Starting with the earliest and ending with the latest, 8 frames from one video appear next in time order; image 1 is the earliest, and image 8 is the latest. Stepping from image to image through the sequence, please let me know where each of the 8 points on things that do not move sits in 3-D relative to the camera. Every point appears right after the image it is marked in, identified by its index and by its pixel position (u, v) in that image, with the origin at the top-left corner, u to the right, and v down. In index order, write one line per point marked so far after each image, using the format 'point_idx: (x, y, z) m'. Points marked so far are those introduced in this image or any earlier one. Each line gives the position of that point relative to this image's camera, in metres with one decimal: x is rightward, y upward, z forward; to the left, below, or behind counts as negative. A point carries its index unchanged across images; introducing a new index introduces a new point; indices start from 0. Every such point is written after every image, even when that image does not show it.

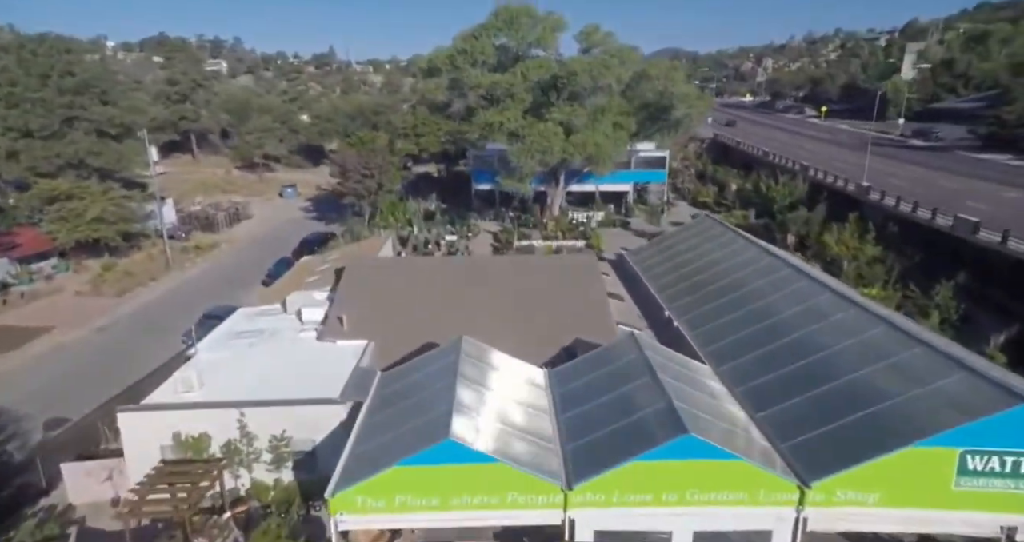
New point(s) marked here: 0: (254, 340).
0: (-6.4, -1.7, +16.0) m
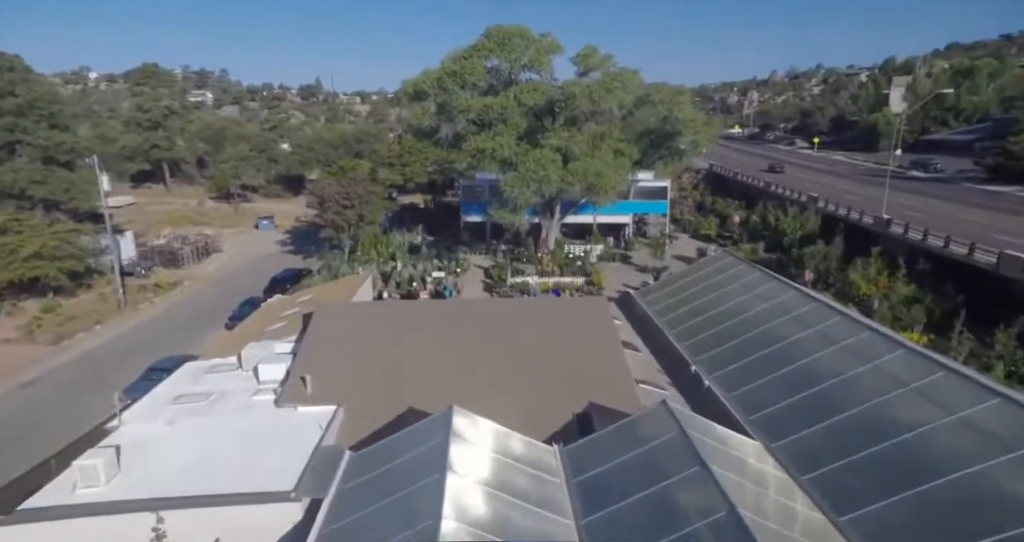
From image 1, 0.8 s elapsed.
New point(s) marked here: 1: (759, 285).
0: (-6.4, -2.7, +13.1) m
1: (+7.0, -0.4, +18.5) m
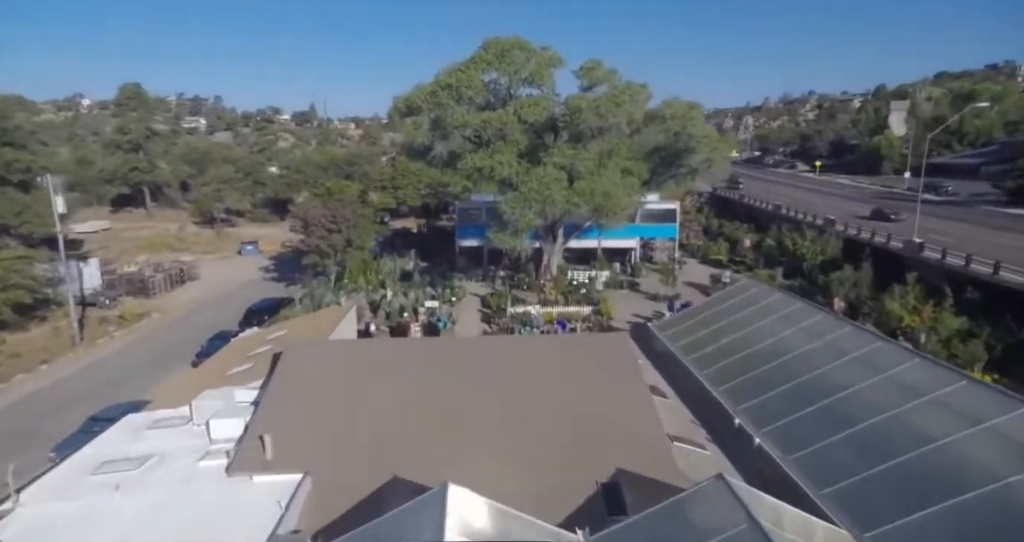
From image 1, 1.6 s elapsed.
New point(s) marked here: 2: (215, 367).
0: (-6.2, -3.3, +10.5) m
1: (+7.1, -1.1, +16.0) m
2: (-7.8, -2.5, +17.1) m
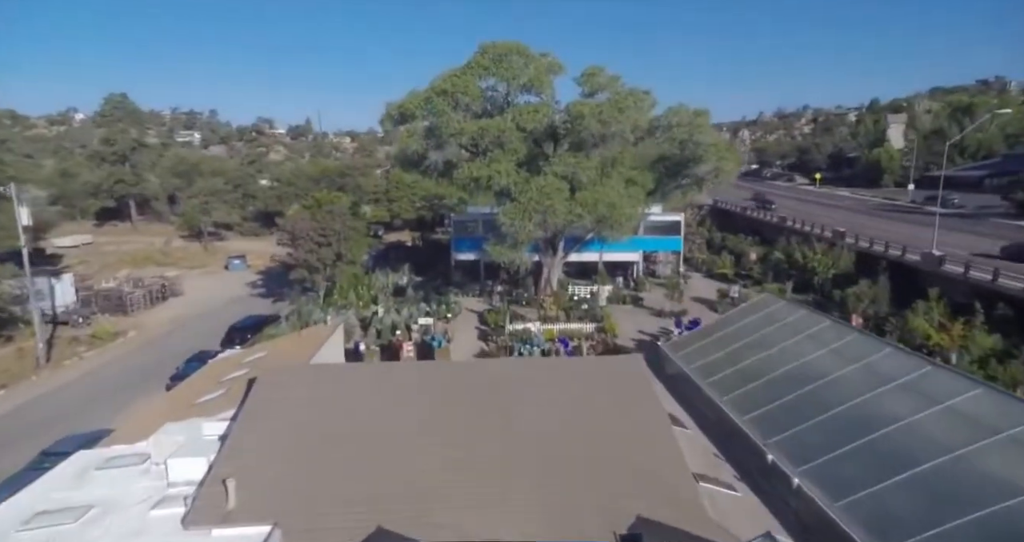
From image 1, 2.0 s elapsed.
0: (-6.2, -3.5, +8.9) m
1: (+7.1, -1.5, +14.6) m
2: (-7.8, -2.9, +15.6) m
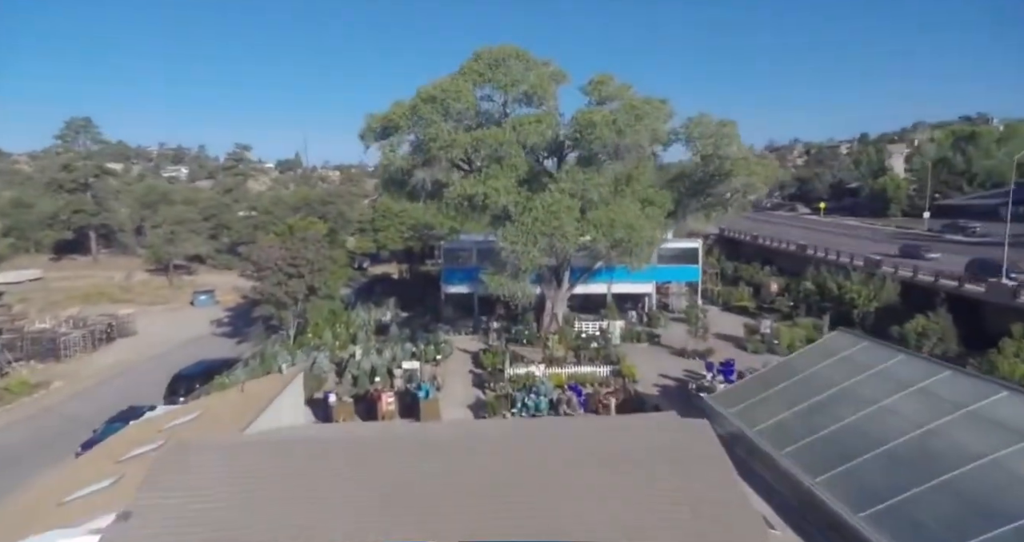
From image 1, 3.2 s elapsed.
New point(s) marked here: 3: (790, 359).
0: (-5.9, -3.8, +4.9) m
1: (+7.3, -2.0, +10.9) m
2: (-7.6, -3.6, +11.5) m
3: (+6.3, -1.9, +14.7) m
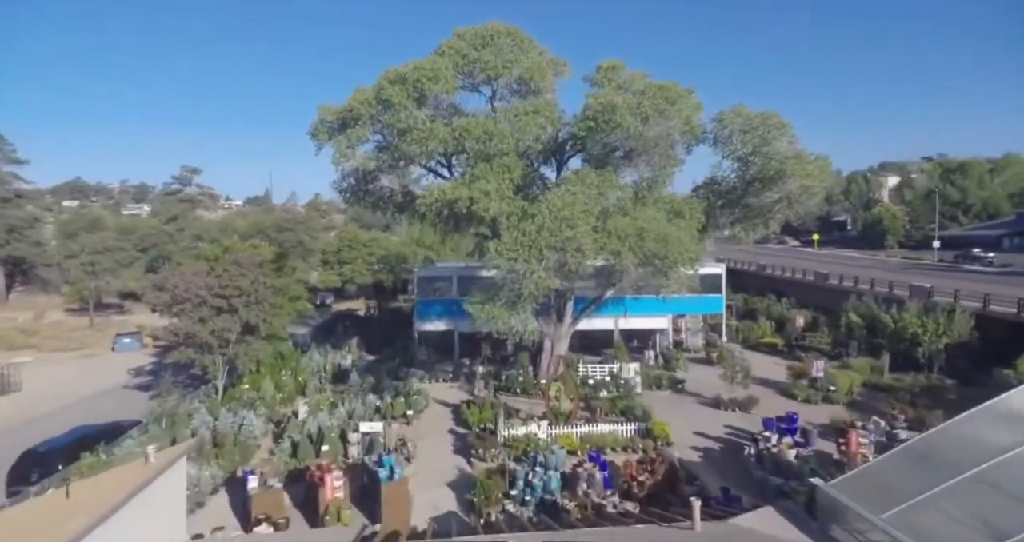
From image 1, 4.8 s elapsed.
0: (-5.4, -3.5, -0.8) m
1: (+7.6, -2.0, +5.8) m
2: (-7.4, -3.7, +5.8) m
3: (+6.4, -2.2, +9.6) m
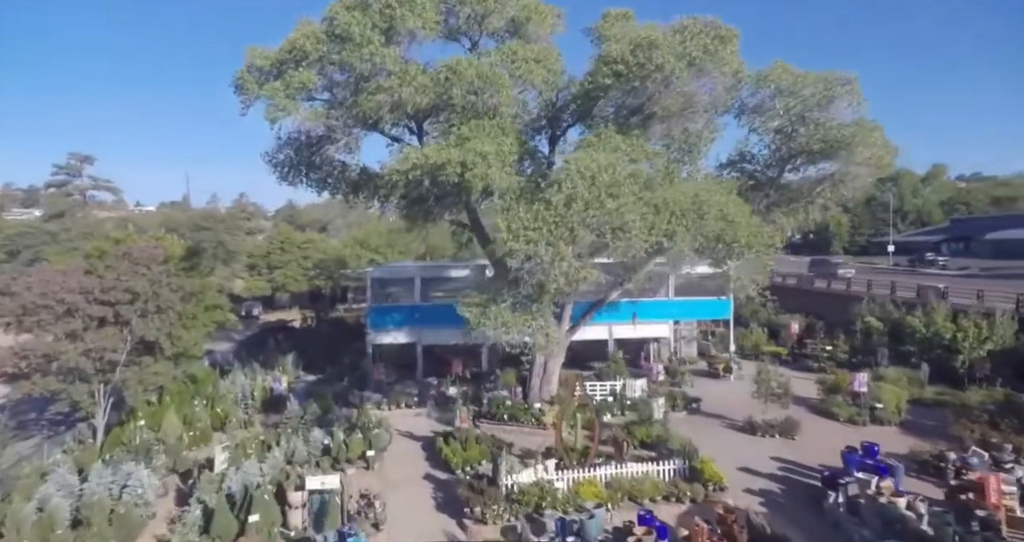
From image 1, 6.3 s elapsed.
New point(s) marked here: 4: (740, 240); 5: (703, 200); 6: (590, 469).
0: (-3.4, -3.1, -5.6) m
1: (+8.7, -1.6, +2.3) m
2: (-6.1, -3.4, +0.8) m
3: (+7.2, -1.9, +5.9) m
4: (+3.8, +0.6, +12.1) m
5: (+3.4, +1.2, +11.9) m
6: (+1.5, -4.0, +13.3) m
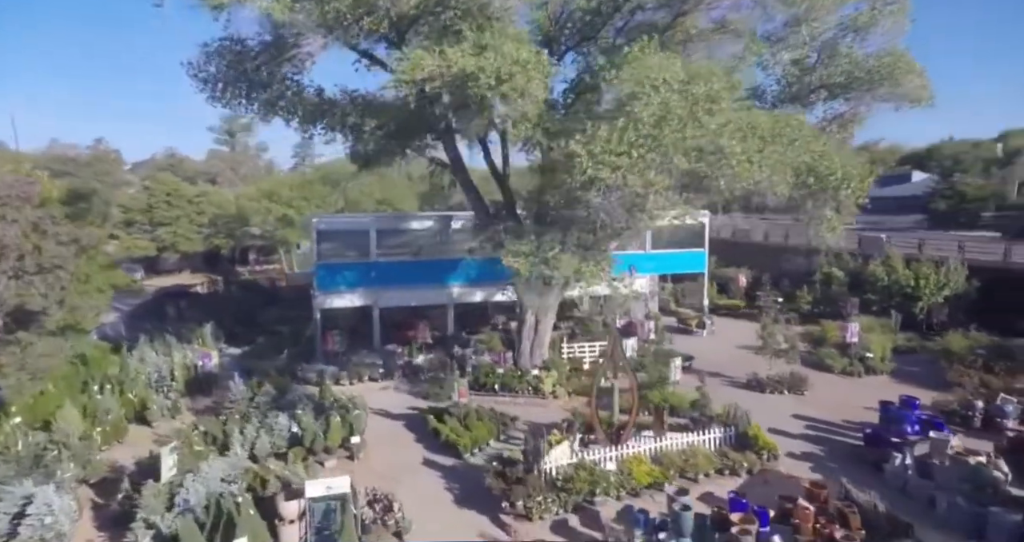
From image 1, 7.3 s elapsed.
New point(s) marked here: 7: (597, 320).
0: (+0.5, -3.3, -8.0) m
1: (+11.0, -1.1, +1.9) m
2: (-3.3, -3.2, -2.2) m
3: (+8.9, -1.2, +5.1) m
4: (+4.4, +1.6, +10.5) m
5: (+4.0, +2.2, +10.1) m
6: (+2.0, -3.0, +11.5) m
7: (+2.6, -1.5, +19.8) m
